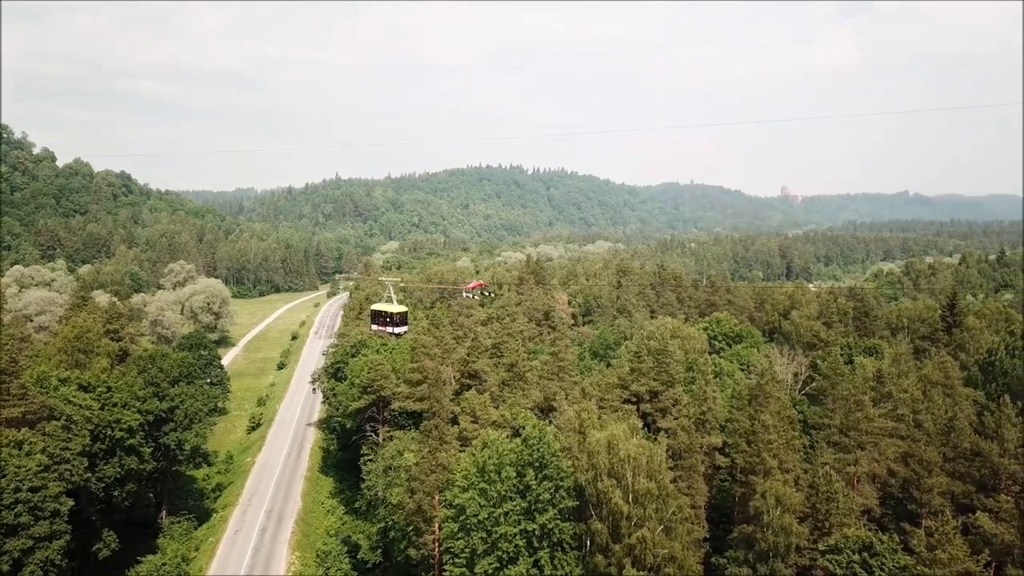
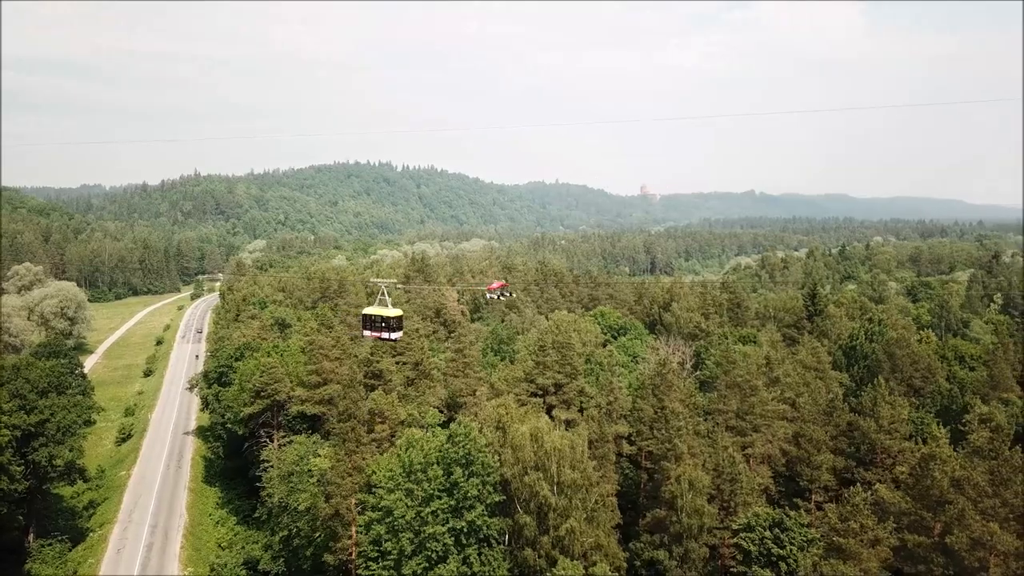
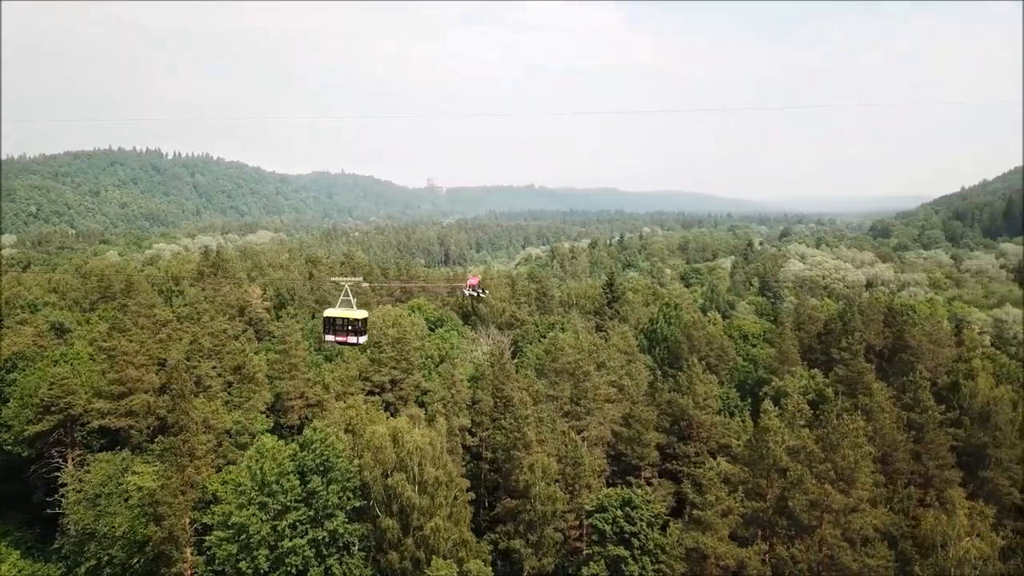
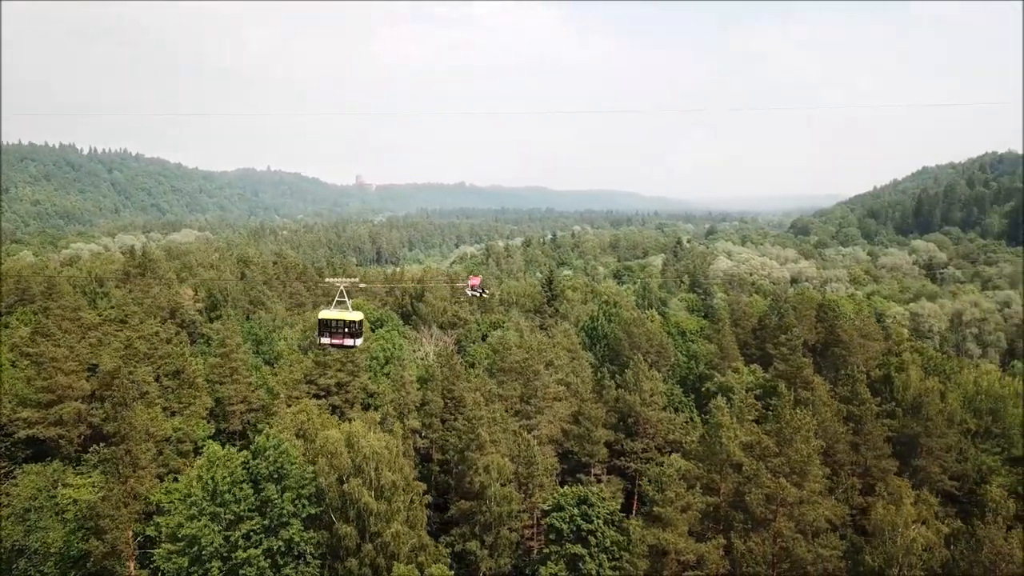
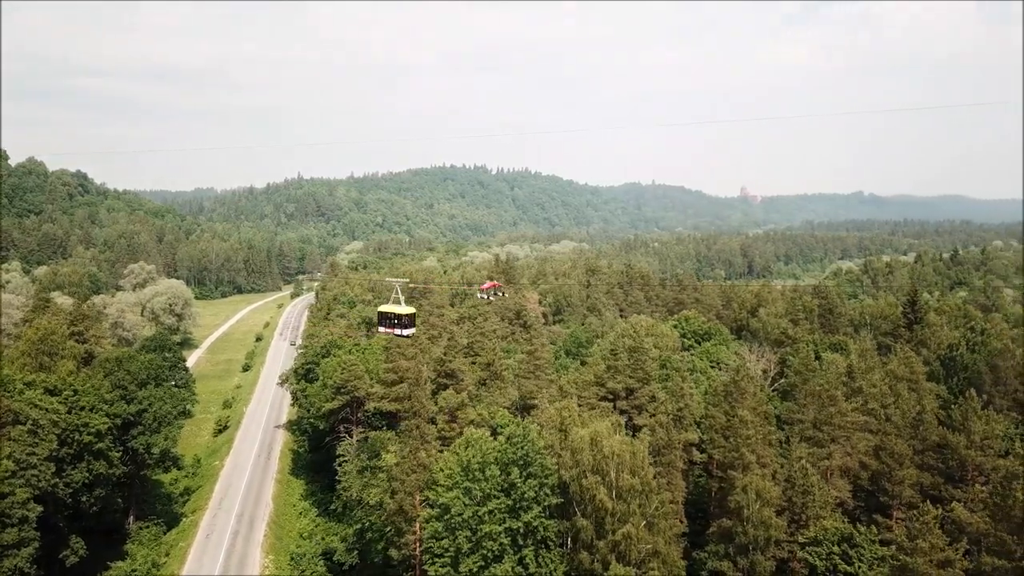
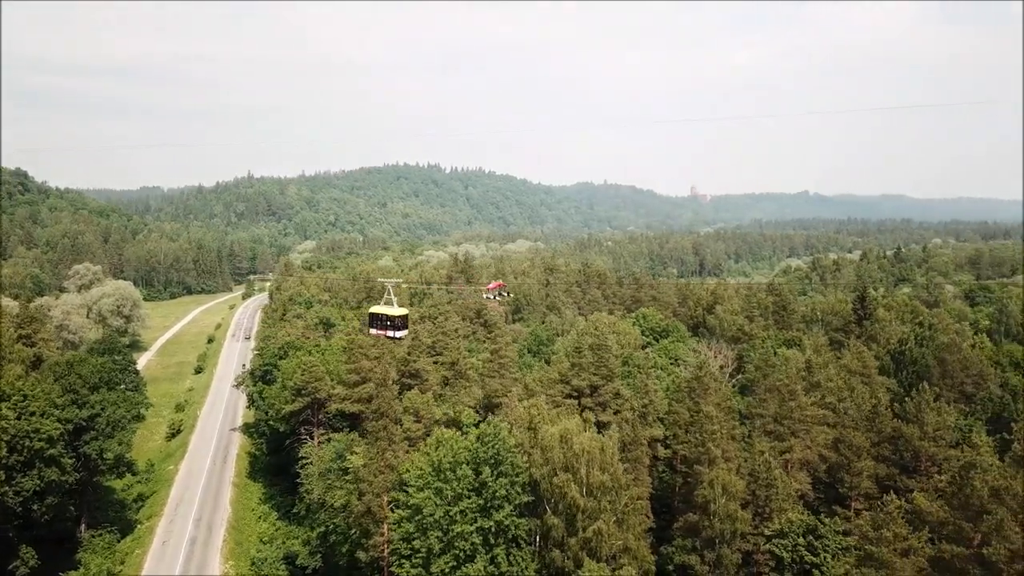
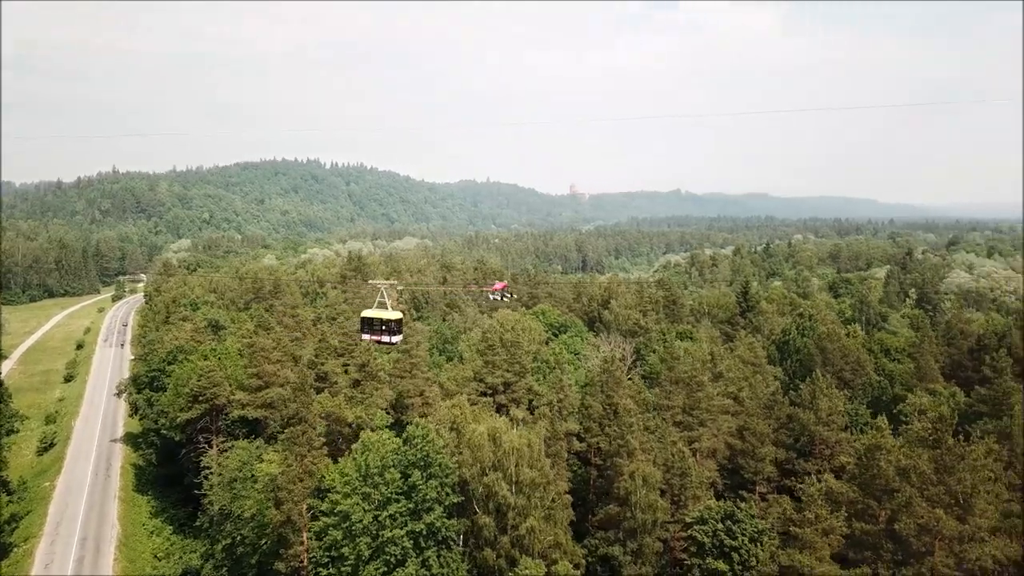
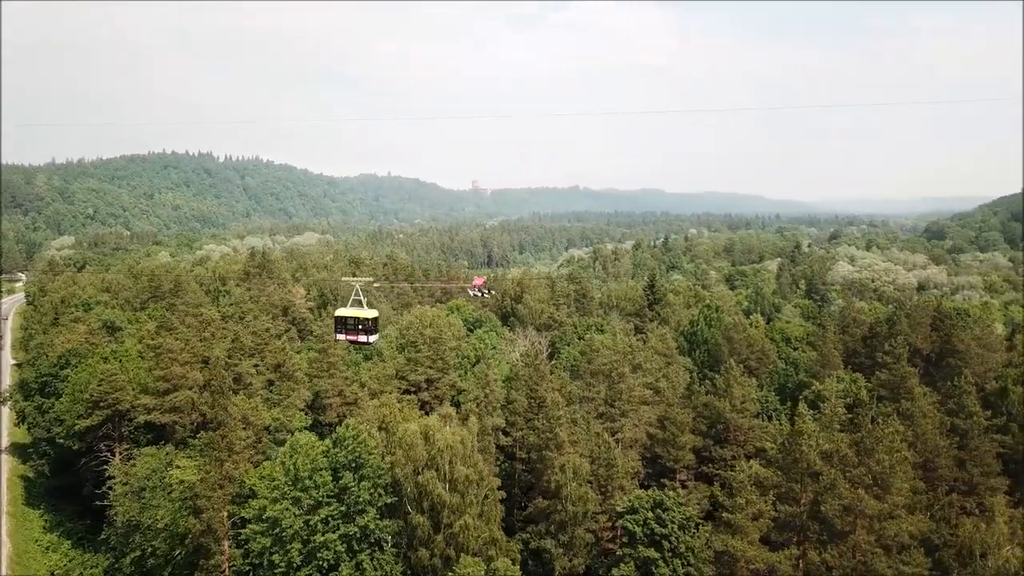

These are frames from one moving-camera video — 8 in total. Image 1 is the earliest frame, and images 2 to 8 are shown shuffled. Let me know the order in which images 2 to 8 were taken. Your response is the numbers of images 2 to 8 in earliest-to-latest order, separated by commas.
5, 6, 2, 7, 8, 3, 4
